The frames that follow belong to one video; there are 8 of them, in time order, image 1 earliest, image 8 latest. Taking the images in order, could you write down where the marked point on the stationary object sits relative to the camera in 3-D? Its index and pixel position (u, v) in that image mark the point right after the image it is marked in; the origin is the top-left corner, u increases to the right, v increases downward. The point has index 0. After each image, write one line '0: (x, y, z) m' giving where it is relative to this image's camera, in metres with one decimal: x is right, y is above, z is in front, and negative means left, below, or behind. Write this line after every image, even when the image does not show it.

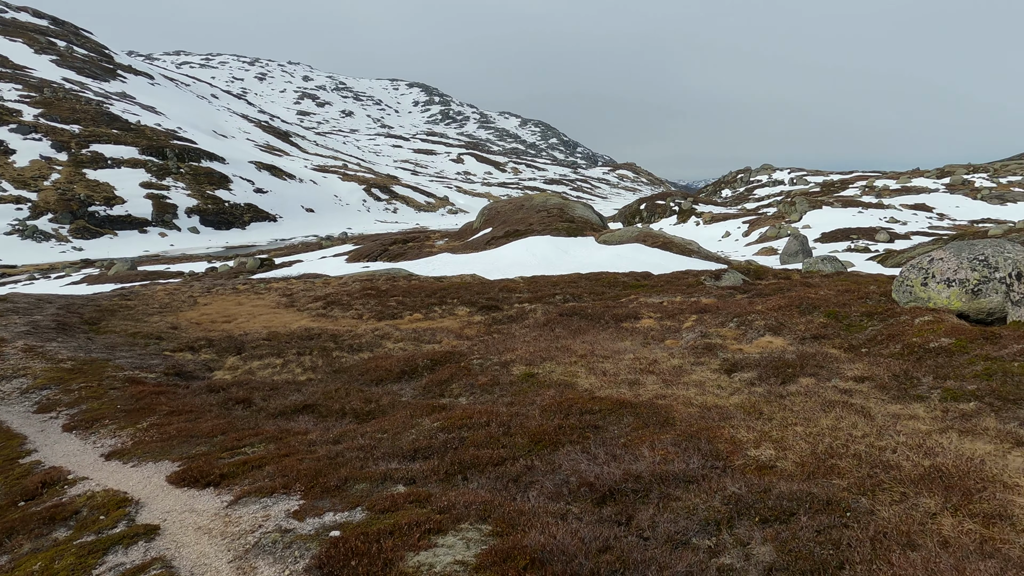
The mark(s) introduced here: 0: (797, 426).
0: (+5.6, -2.7, +13.0) m
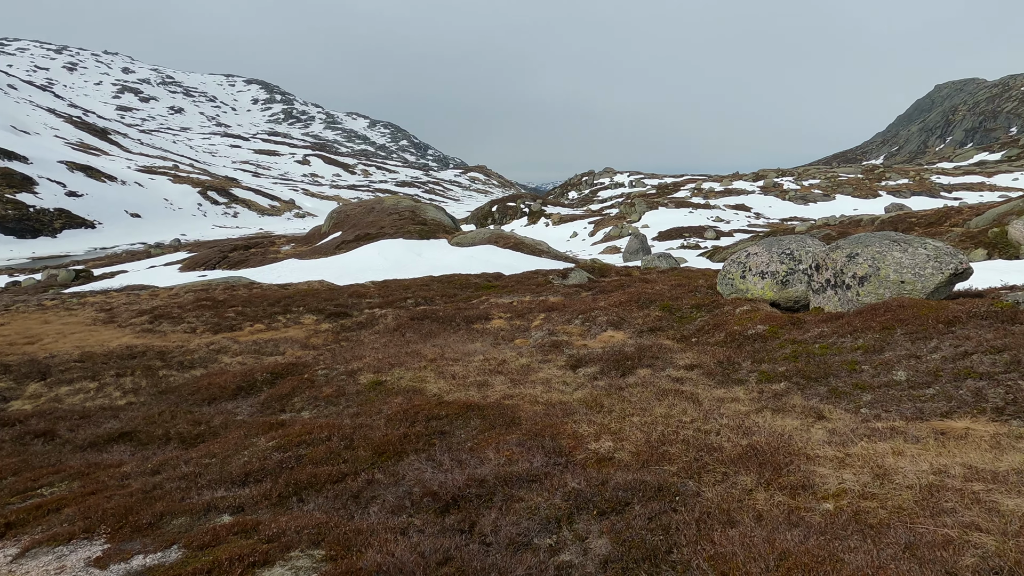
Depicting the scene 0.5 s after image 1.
0: (+2.5, -2.7, +13.6) m
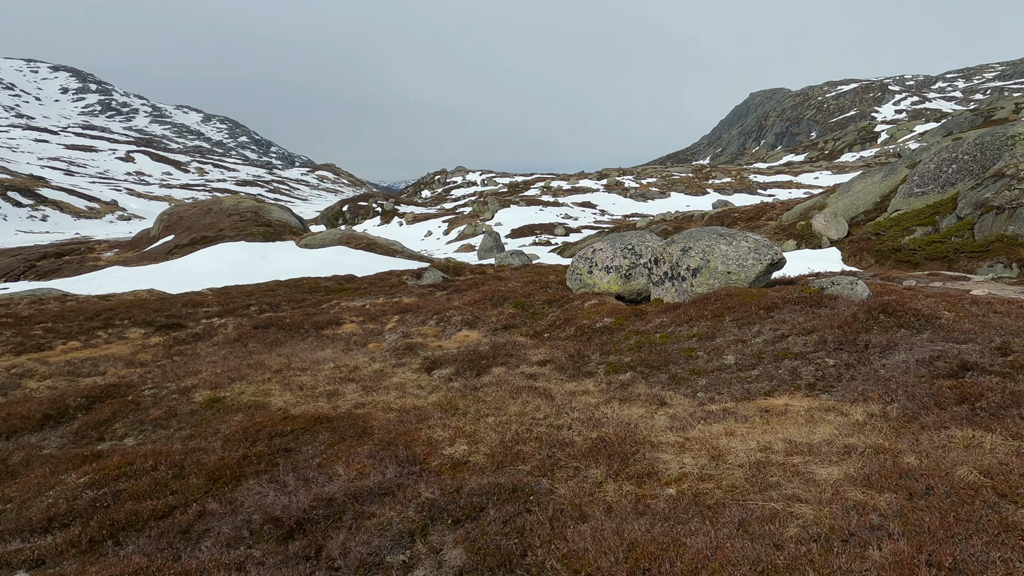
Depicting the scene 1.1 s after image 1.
0: (-0.5, -2.7, +13.6) m
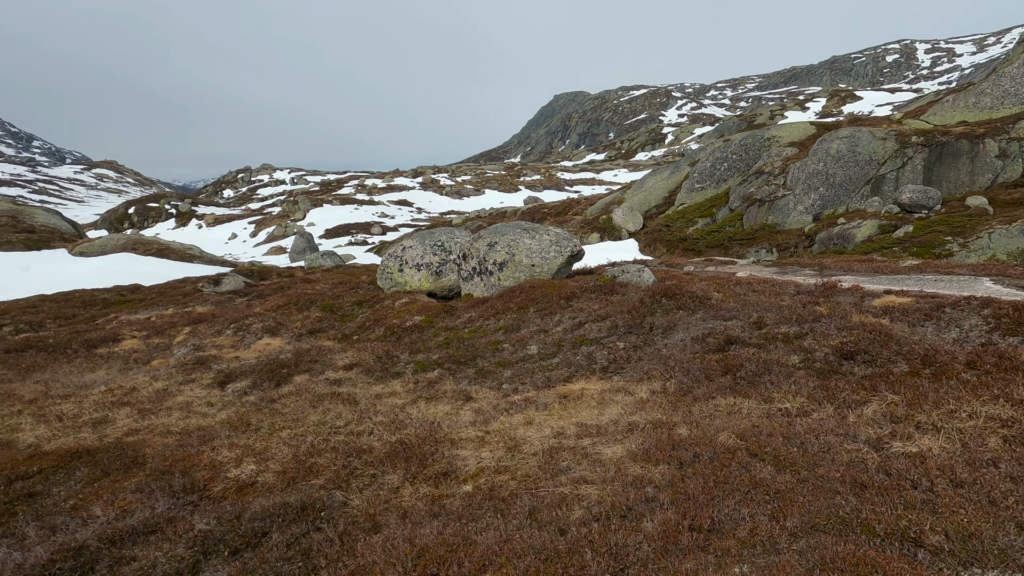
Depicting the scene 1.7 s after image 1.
0: (-4.4, -2.7, +12.6) m
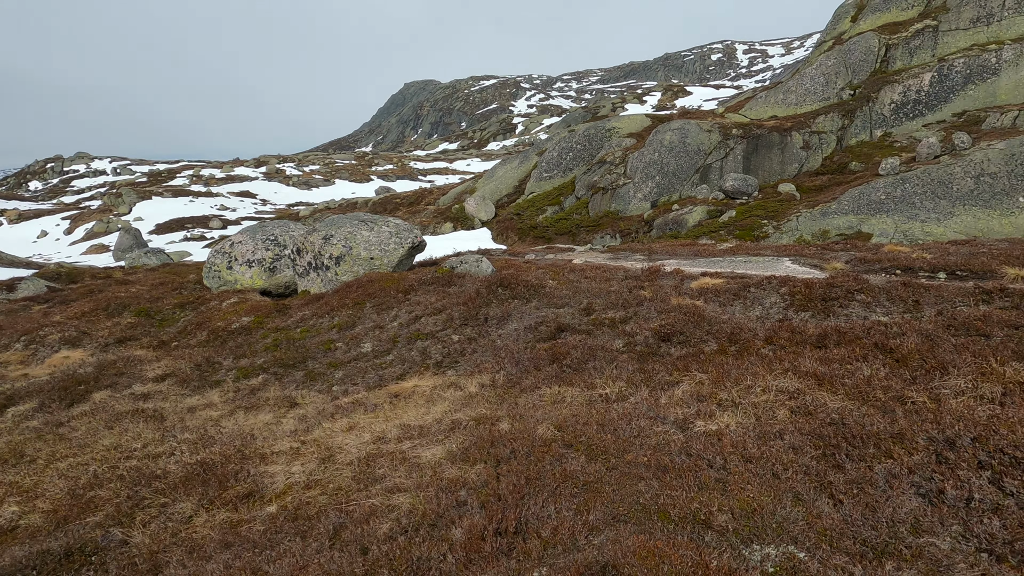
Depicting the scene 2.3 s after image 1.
0: (-7.4, -2.8, +11.0) m
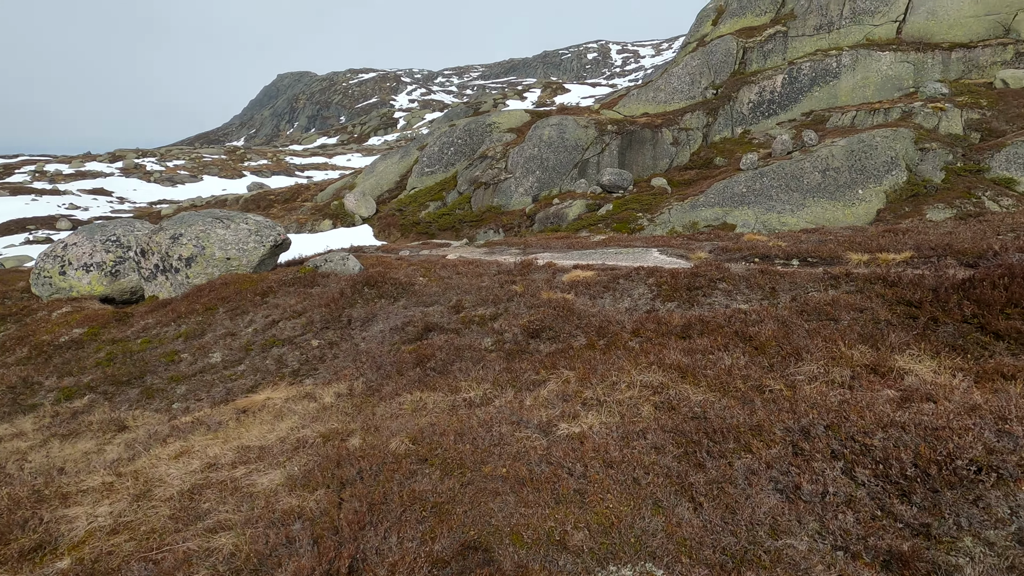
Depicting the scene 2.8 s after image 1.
0: (-9.4, -3.1, +8.8) m
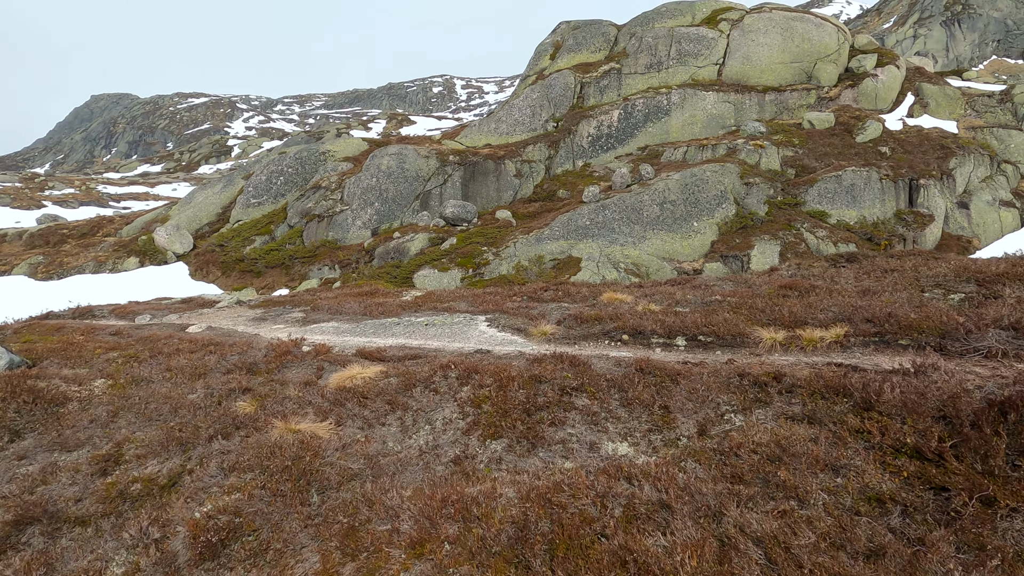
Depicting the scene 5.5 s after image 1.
0: (-11.4, -4.6, +0.1) m
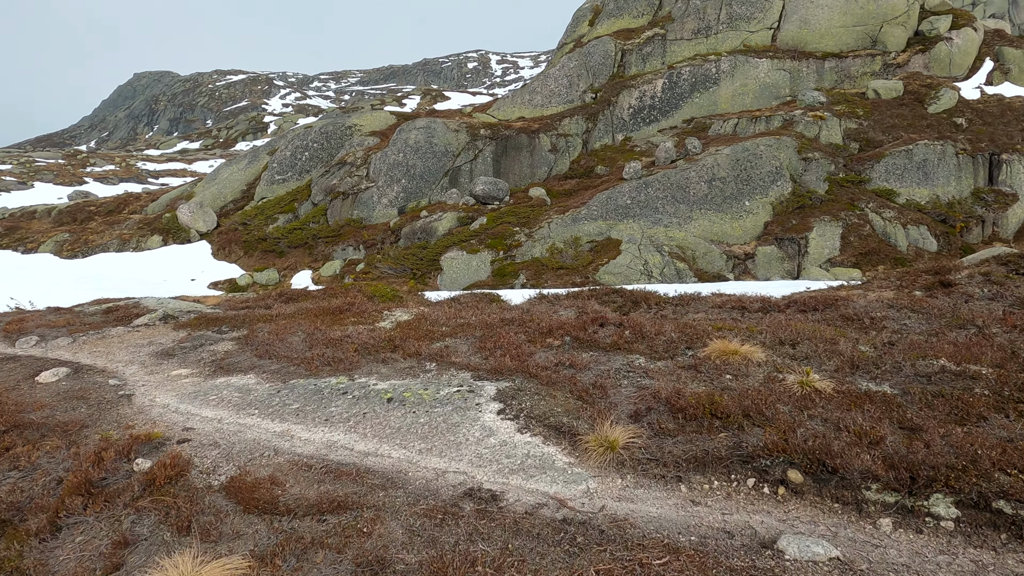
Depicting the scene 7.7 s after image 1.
0: (-11.7, -5.4, -5.2) m
